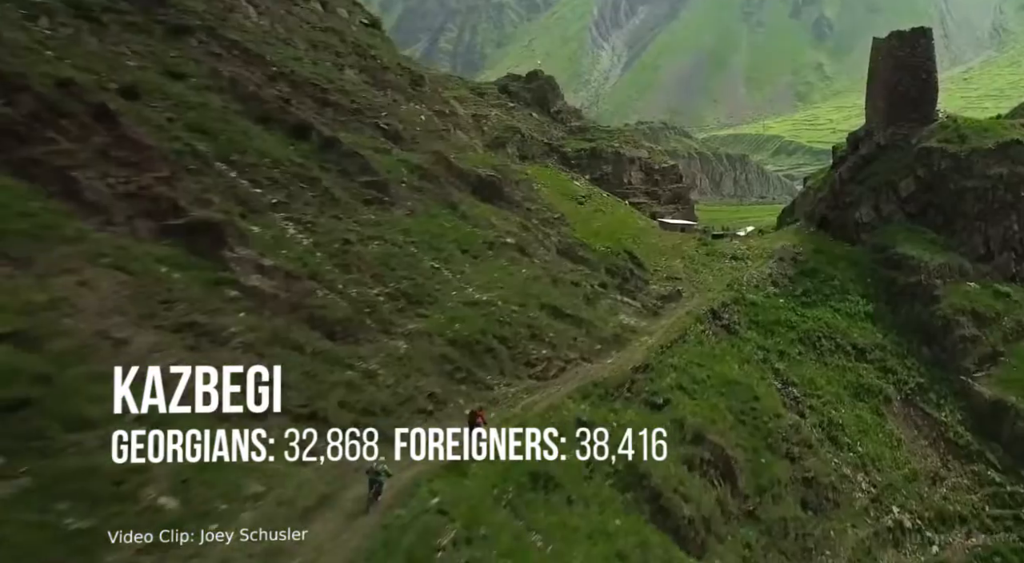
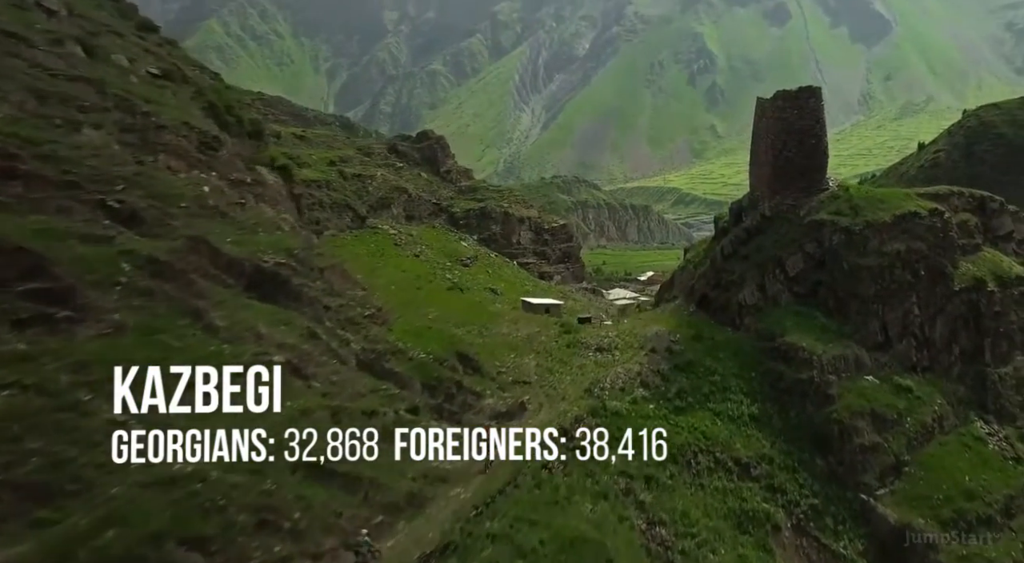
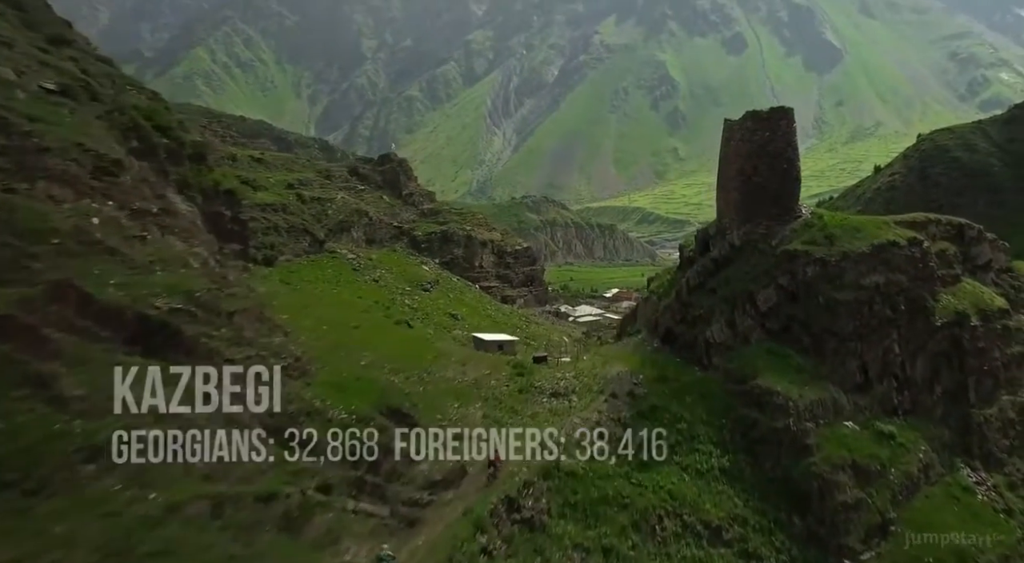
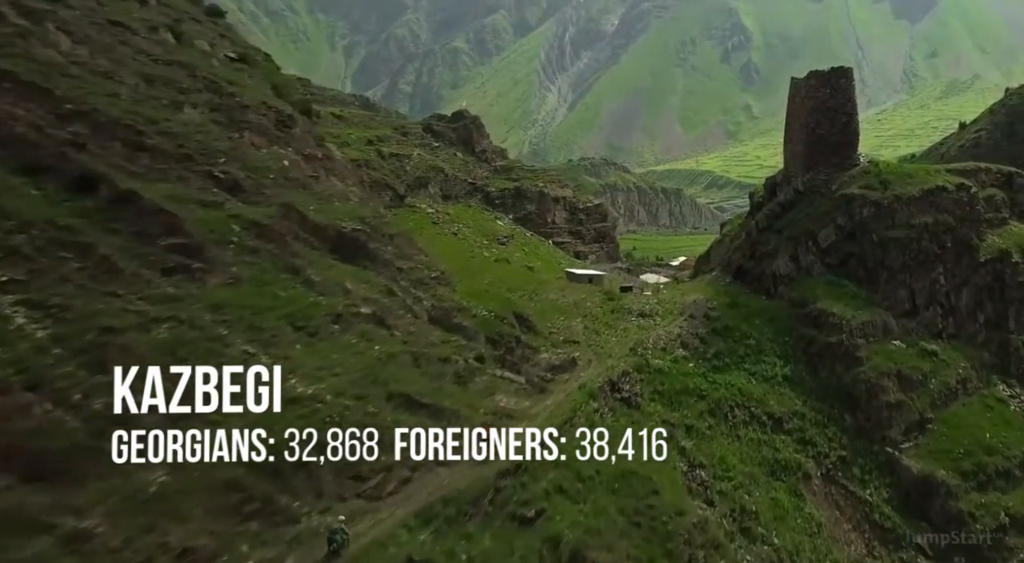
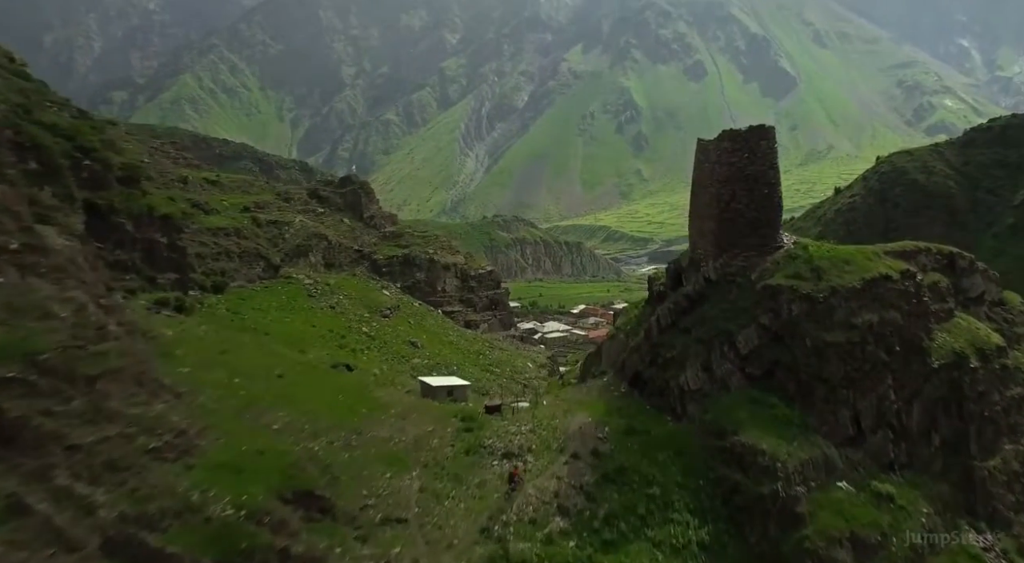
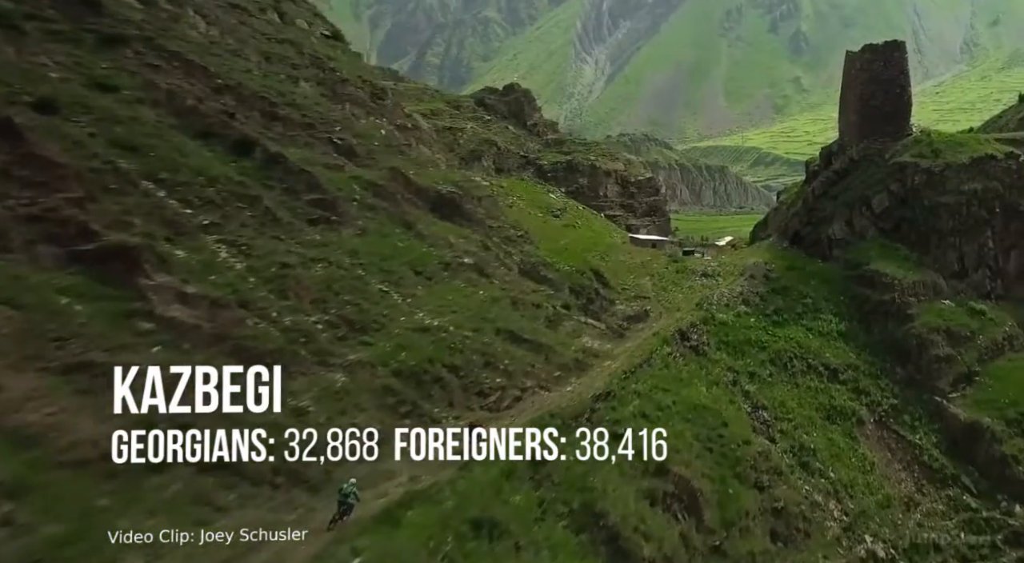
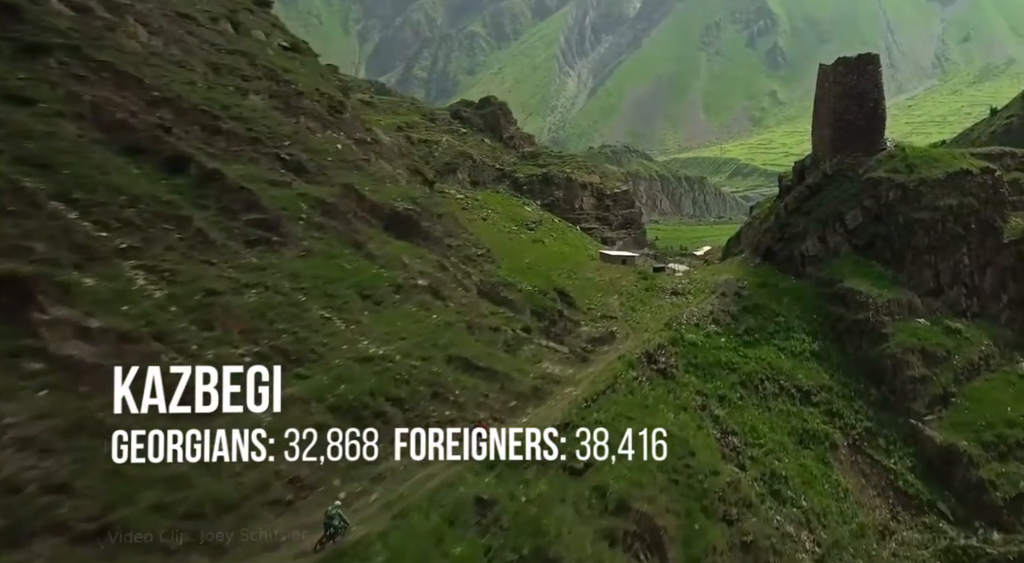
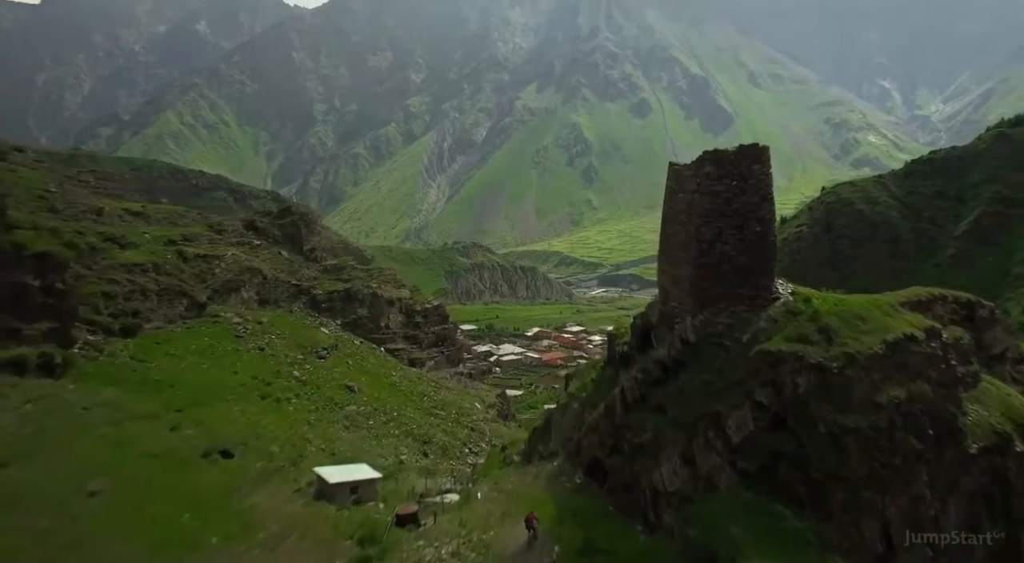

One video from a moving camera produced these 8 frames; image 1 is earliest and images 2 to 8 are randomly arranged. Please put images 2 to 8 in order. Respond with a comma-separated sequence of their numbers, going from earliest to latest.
6, 7, 4, 2, 3, 5, 8
